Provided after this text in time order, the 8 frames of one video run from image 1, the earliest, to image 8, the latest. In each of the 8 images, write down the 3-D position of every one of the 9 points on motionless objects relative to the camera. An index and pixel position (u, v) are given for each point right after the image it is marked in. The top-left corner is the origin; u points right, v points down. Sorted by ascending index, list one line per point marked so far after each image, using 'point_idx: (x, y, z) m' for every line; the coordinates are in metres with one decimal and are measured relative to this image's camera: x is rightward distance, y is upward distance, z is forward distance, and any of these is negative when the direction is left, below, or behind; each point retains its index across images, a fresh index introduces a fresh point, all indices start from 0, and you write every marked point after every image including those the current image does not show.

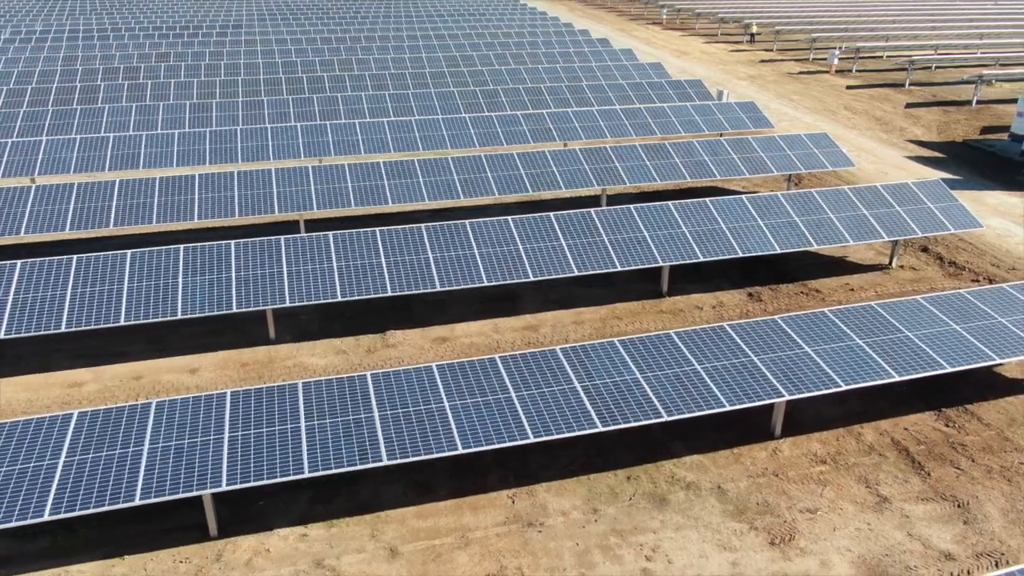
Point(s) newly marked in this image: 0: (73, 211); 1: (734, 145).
0: (-8.8, +1.6, +15.7) m
1: (+5.8, +3.6, +19.9) m
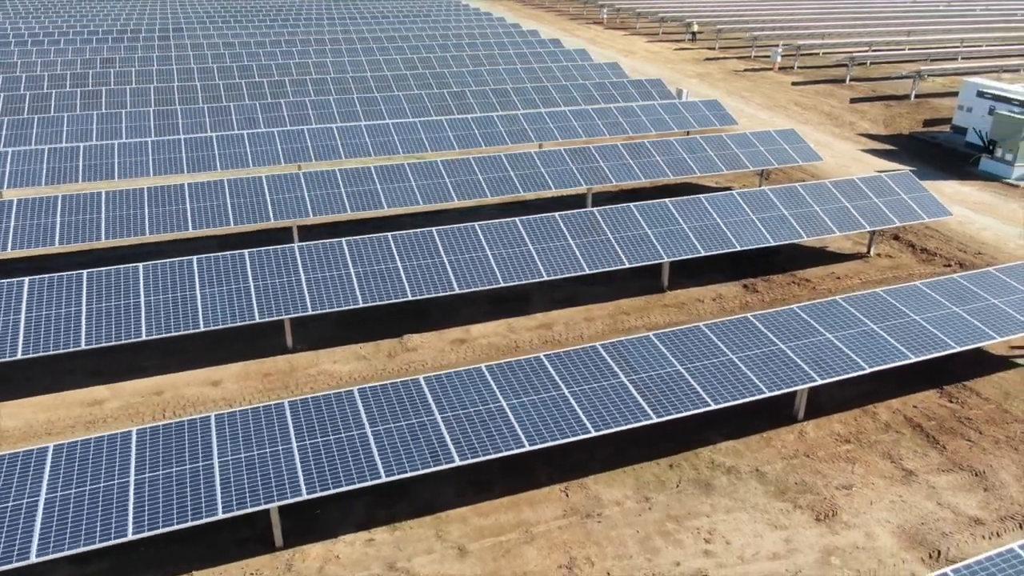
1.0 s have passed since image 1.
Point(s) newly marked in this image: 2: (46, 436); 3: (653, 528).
0: (-8.8, +1.3, +15.2) m
1: (+5.3, +3.9, +20.6) m
2: (-6.4, -2.0, +10.7) m
3: (+1.7, -2.8, +9.1) m
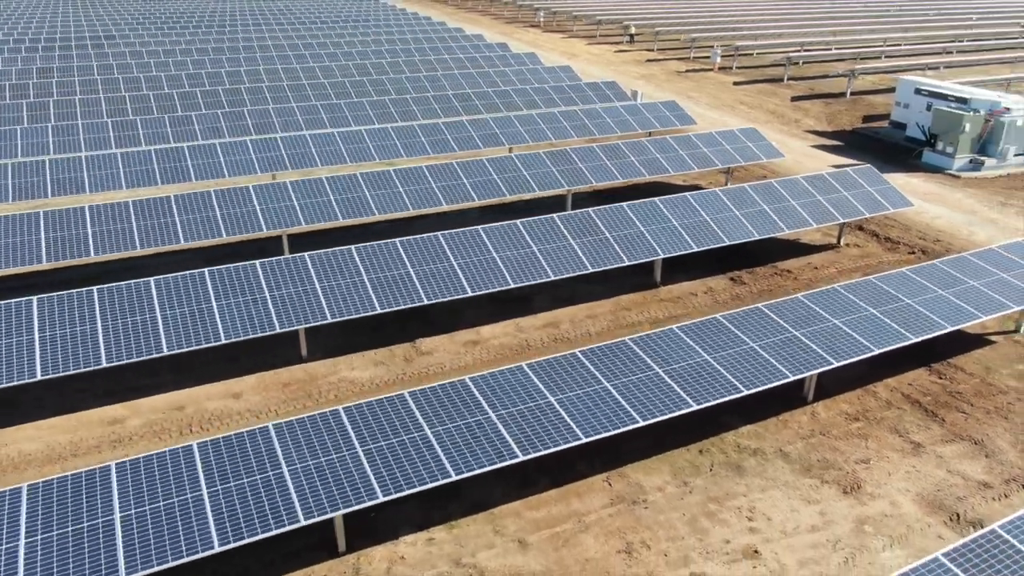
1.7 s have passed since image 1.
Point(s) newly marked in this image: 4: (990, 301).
0: (-8.8, +0.9, +14.8) m
1: (+4.6, +4.0, +21.4) m
2: (-5.9, -2.3, +10.5) m
3: (+2.3, -2.7, +9.6) m
4: (+7.7, -0.2, +12.4) m
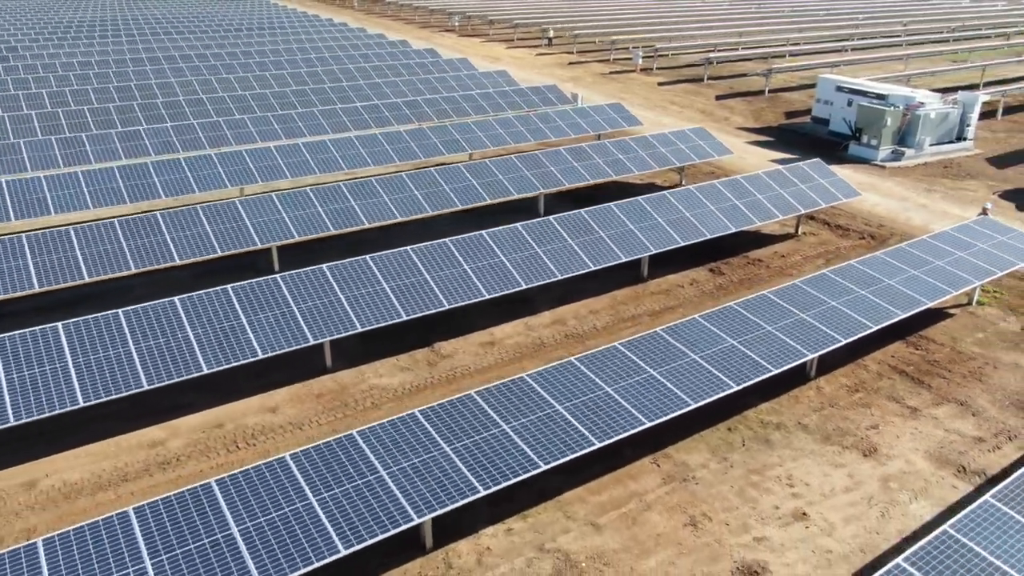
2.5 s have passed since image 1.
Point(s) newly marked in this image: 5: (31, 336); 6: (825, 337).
0: (-8.7, +0.4, +14.3) m
1: (+3.7, +4.2, +22.4) m
2: (-5.2, -2.6, +10.3) m
3: (+3.1, -2.6, +10.4) m
4: (+8.0, +0.2, +13.9) m
5: (-6.9, -0.7, +11.2) m
6: (+4.8, -0.8, +11.9) m
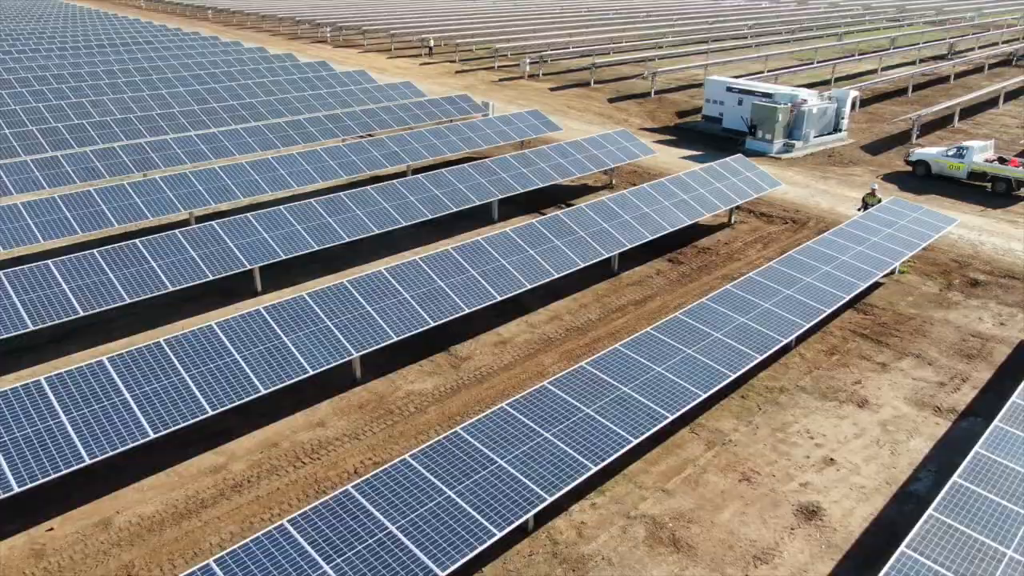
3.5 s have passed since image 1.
0: (-8.6, -0.3, +13.6) m
1: (+1.9, +4.3, +23.8) m
2: (-4.1, -3.0, +10.4) m
3: (+4.0, -2.3, +11.9) m
4: (+7.9, +0.8, +16.2) m
5: (-6.1, -1.2, +10.9) m
6: (+5.3, -0.4, +13.7) m
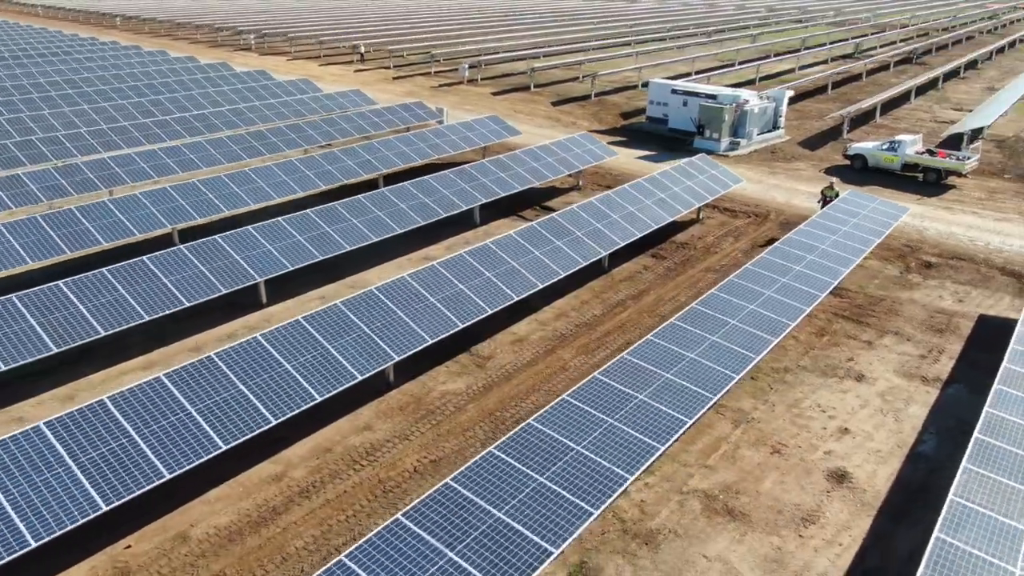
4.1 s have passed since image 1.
0: (-8.1, -0.7, +13.4) m
1: (+1.0, +4.3, +24.6) m
2: (-3.2, -3.1, +10.6) m
3: (+4.6, -2.1, +13.0) m
4: (+8.0, +1.1, +17.7) m
5: (-5.3, -1.5, +10.9) m
6: (+5.6, -0.1, +14.9) m
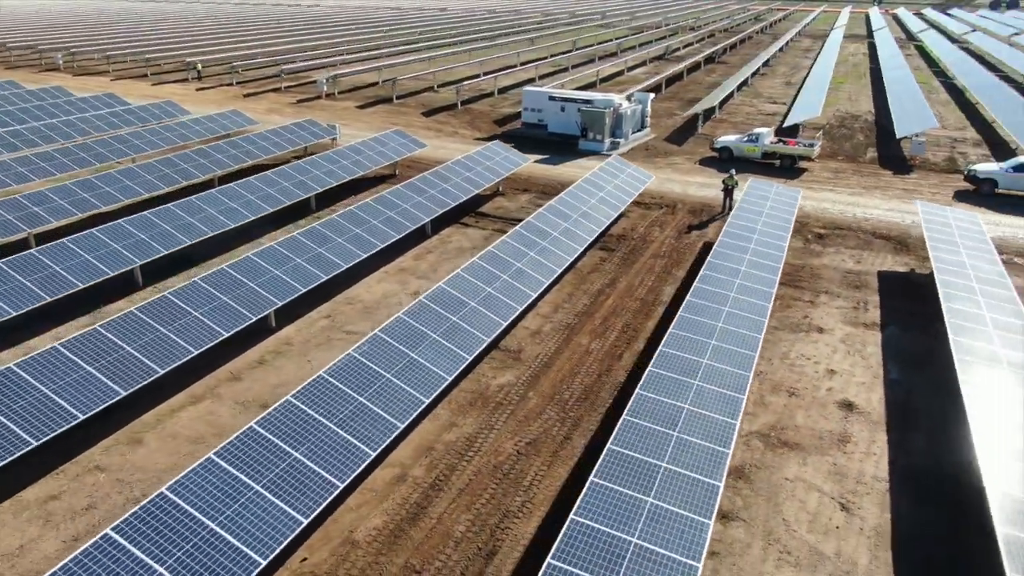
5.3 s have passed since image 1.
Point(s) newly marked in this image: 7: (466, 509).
0: (-6.9, -1.4, +13.1) m
1: (-1.4, +4.3, +26.2) m
2: (-1.3, -3.3, +11.6) m
3: (+5.6, -1.6, +15.9) m
4: (+7.3, +1.9, +21.2) m
5: (-3.6, -1.9, +11.4) m
6: (+5.9, +0.5, +17.9) m
7: (-0.7, -3.3, +11.6) m
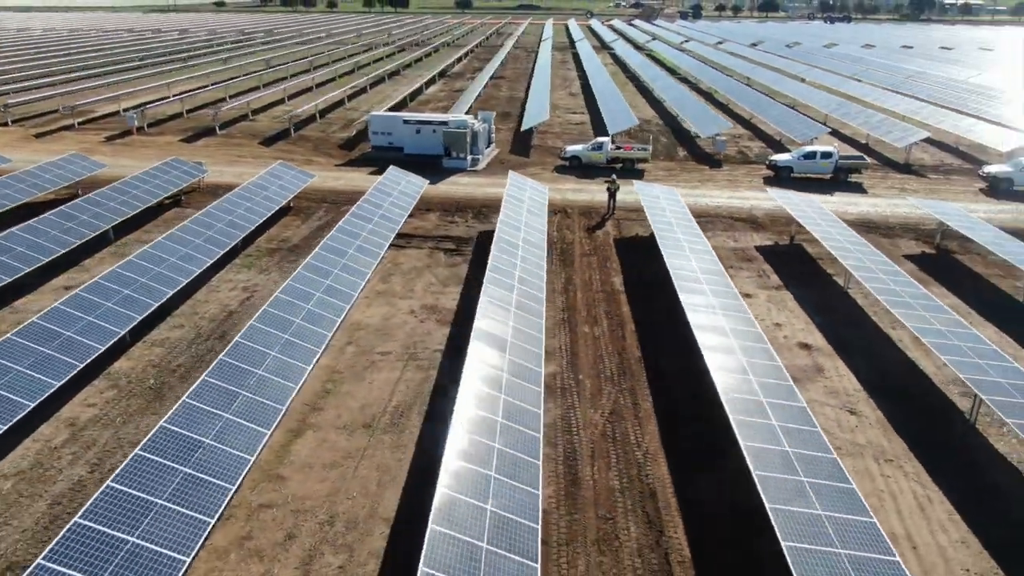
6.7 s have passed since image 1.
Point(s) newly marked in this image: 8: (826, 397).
0: (-4.8, -2.3, +13.7) m
1: (-4.6, +3.6, +27.8) m
2: (+1.2, -3.4, +14.1) m
3: (+6.1, -1.0, +20.3) m
4: (+5.5, +2.6, +25.9) m
5: (-1.1, -2.3, +13.1) m
6: (+5.4, +1.0, +22.3) m
7: (+1.7, -3.3, +14.3) m
8: (+6.8, -2.4, +16.8) m
